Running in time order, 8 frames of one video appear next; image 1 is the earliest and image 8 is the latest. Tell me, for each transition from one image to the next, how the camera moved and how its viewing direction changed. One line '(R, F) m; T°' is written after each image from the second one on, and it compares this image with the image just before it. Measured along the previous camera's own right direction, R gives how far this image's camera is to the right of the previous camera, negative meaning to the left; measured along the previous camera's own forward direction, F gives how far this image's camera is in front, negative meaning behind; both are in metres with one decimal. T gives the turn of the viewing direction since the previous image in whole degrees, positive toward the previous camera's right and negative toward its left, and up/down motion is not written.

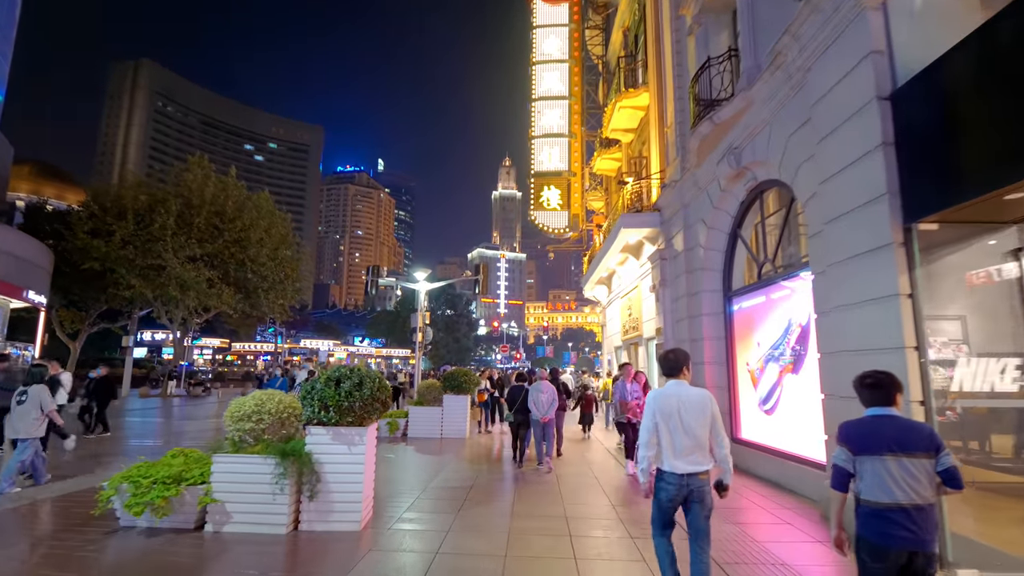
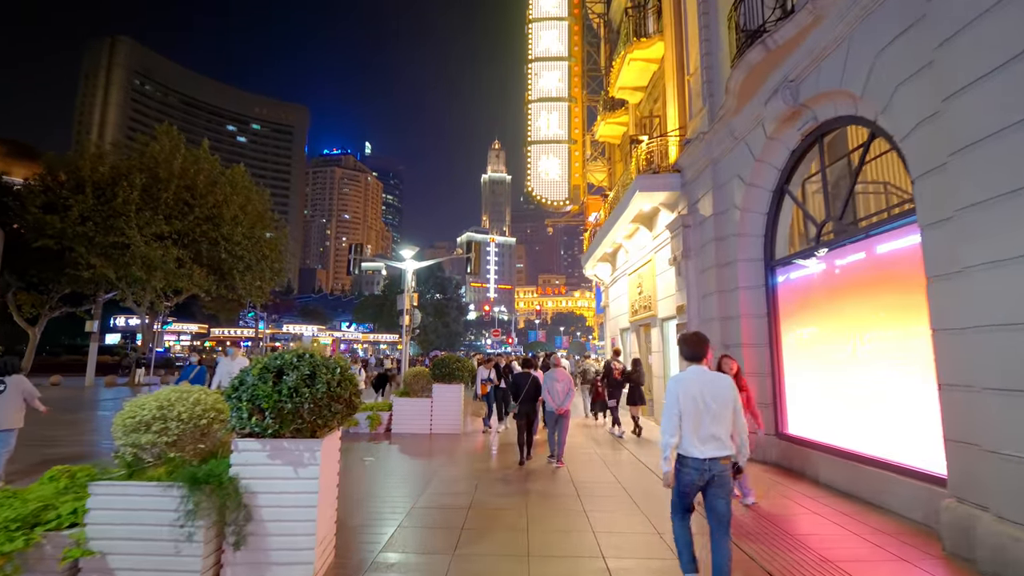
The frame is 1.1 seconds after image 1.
(-0.2, +1.7) m; +1°
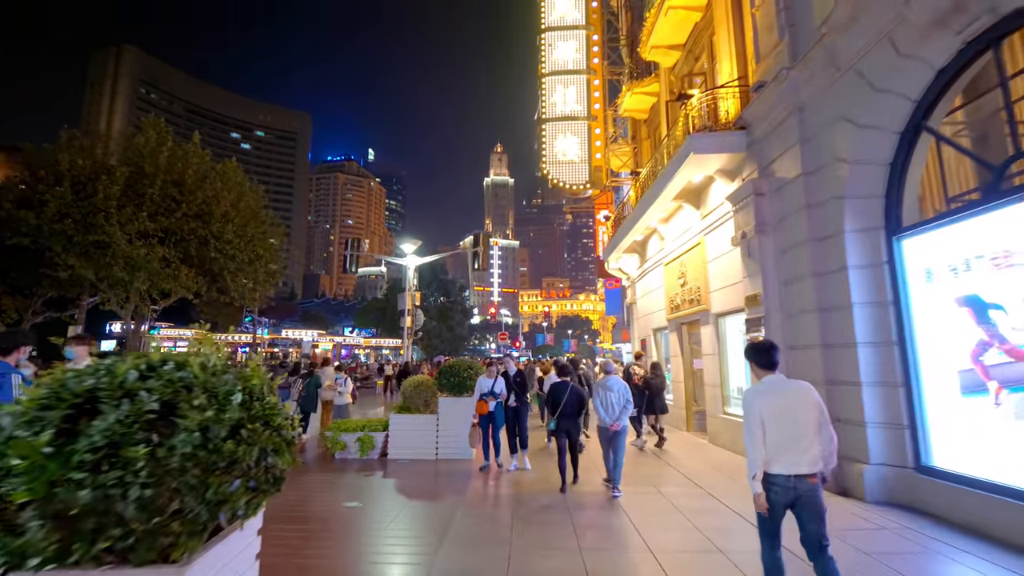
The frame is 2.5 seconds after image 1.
(-0.4, +2.2) m; 0°
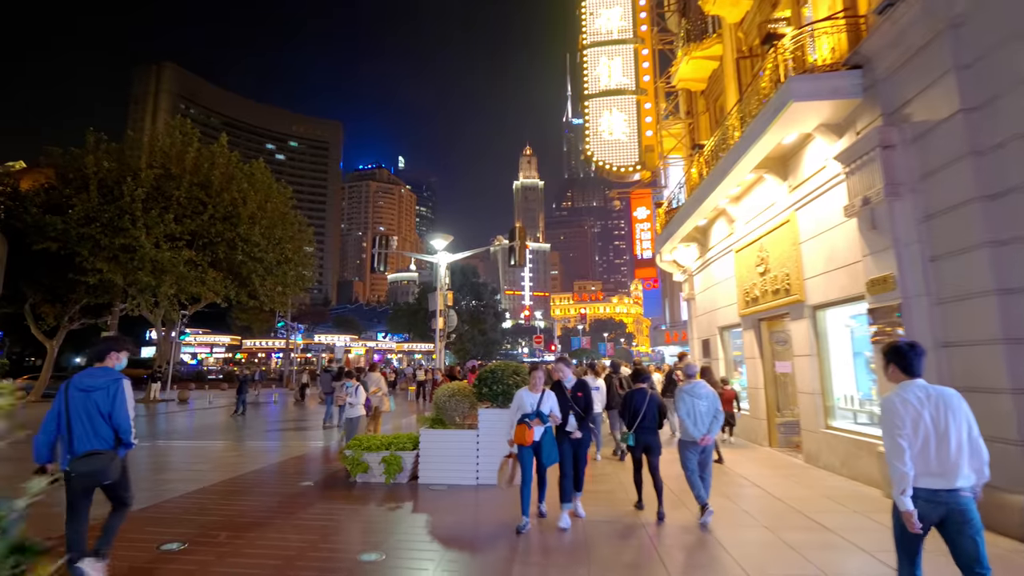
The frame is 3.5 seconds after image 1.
(-0.3, +1.6) m; -3°
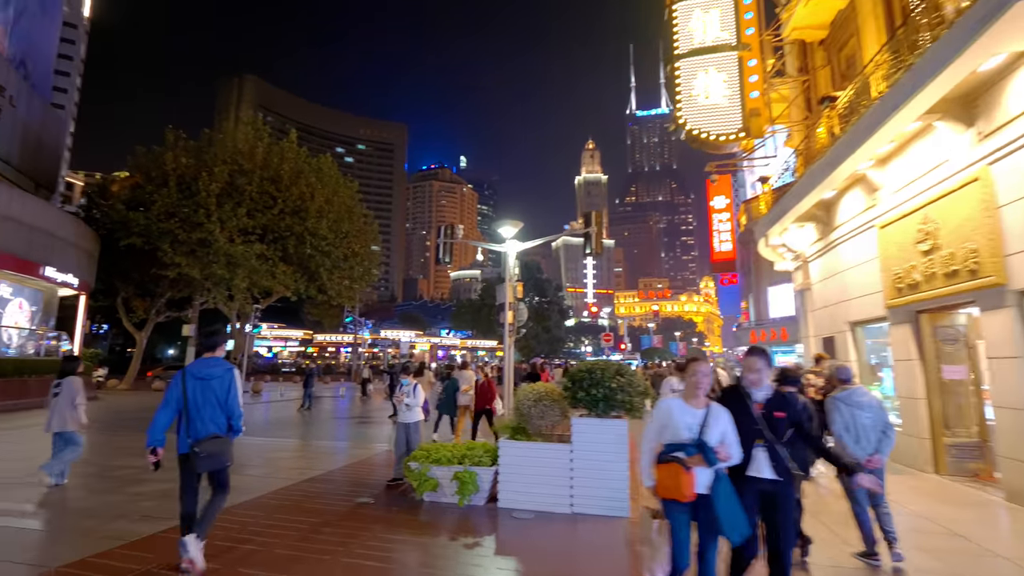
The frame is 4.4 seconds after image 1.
(-0.5, +1.5) m; -7°
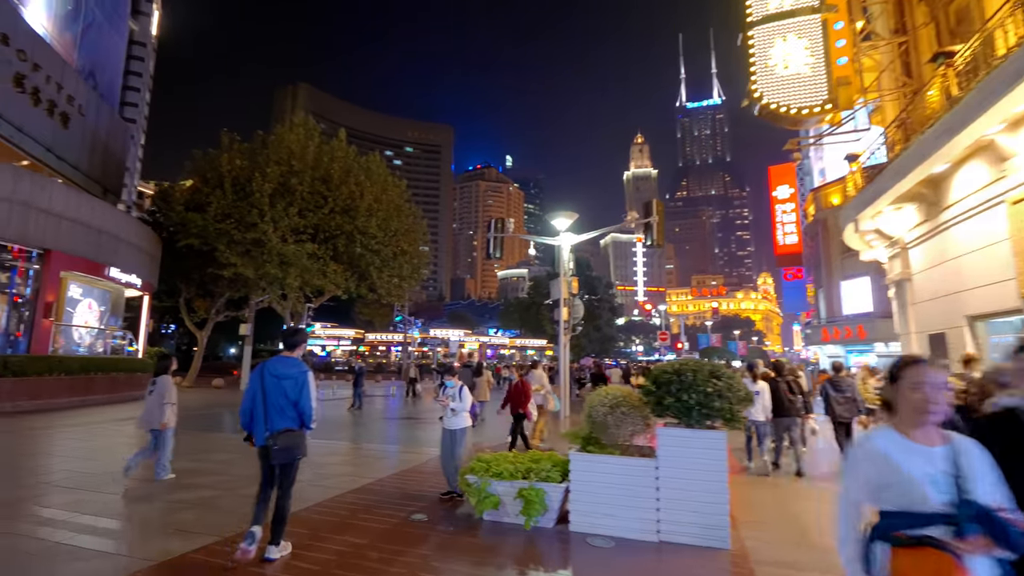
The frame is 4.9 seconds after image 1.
(-0.3, +0.8) m; -5°
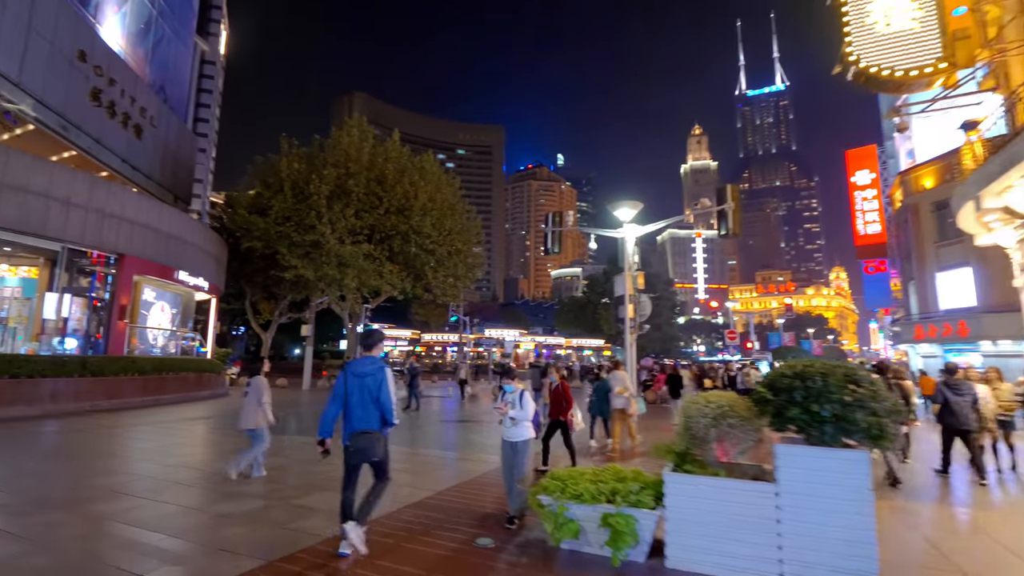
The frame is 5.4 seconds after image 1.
(-0.2, +0.8) m; -6°
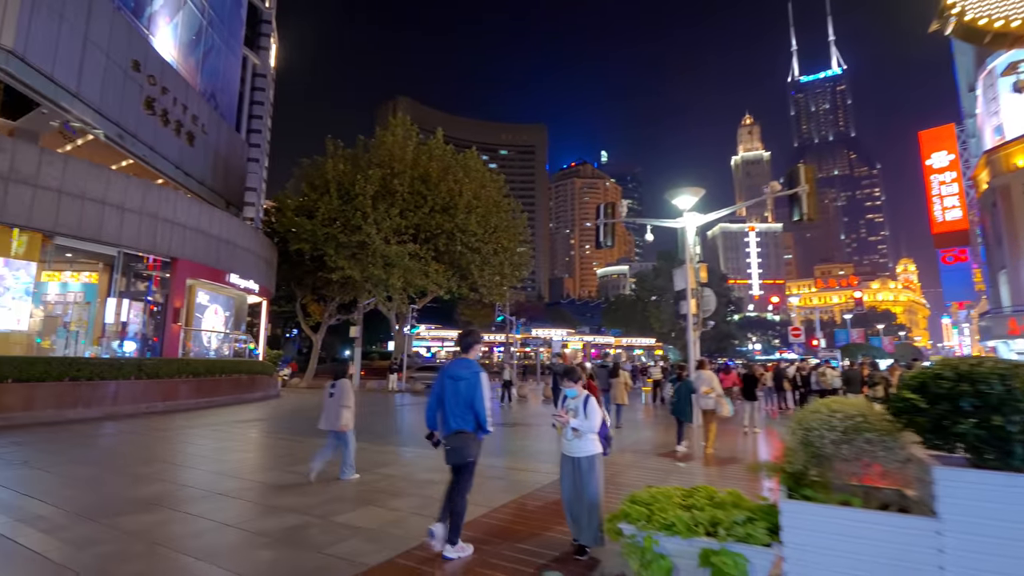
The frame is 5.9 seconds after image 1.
(-0.2, +0.8) m; -5°
